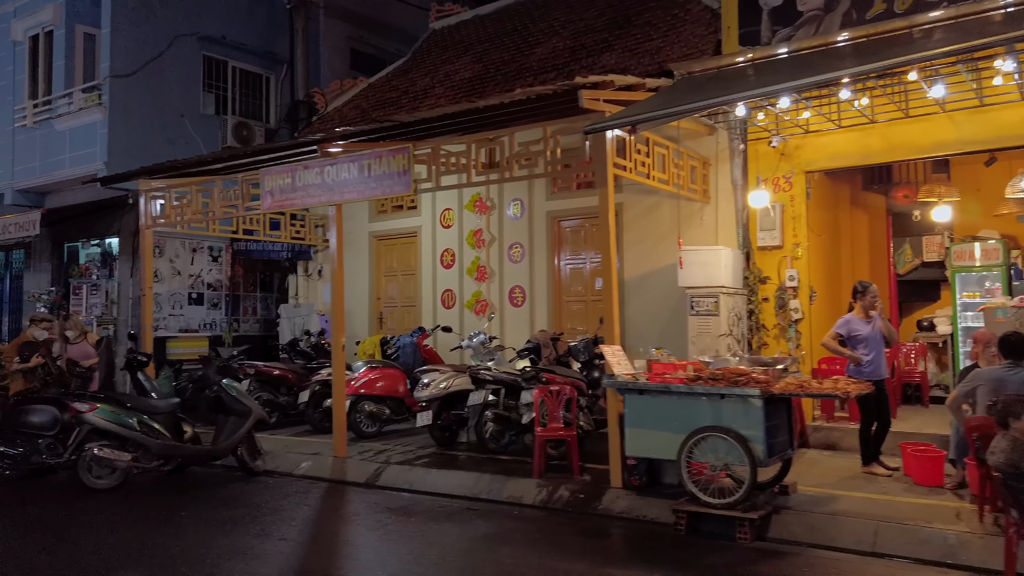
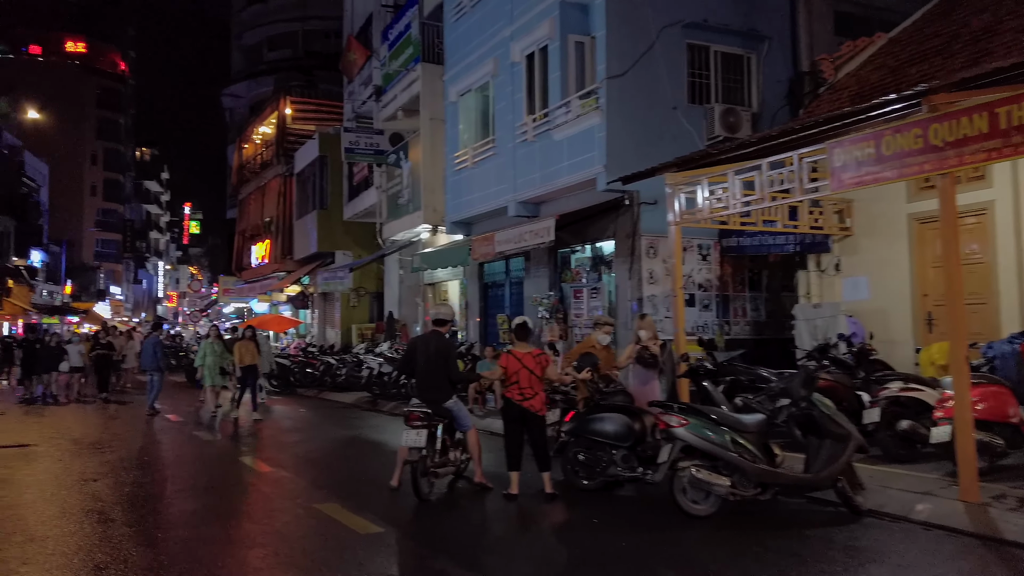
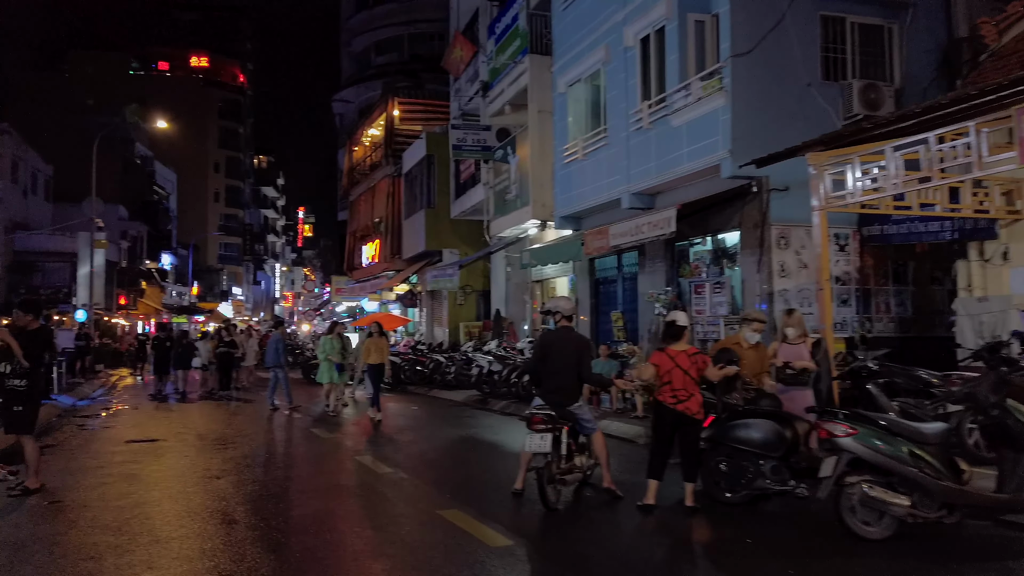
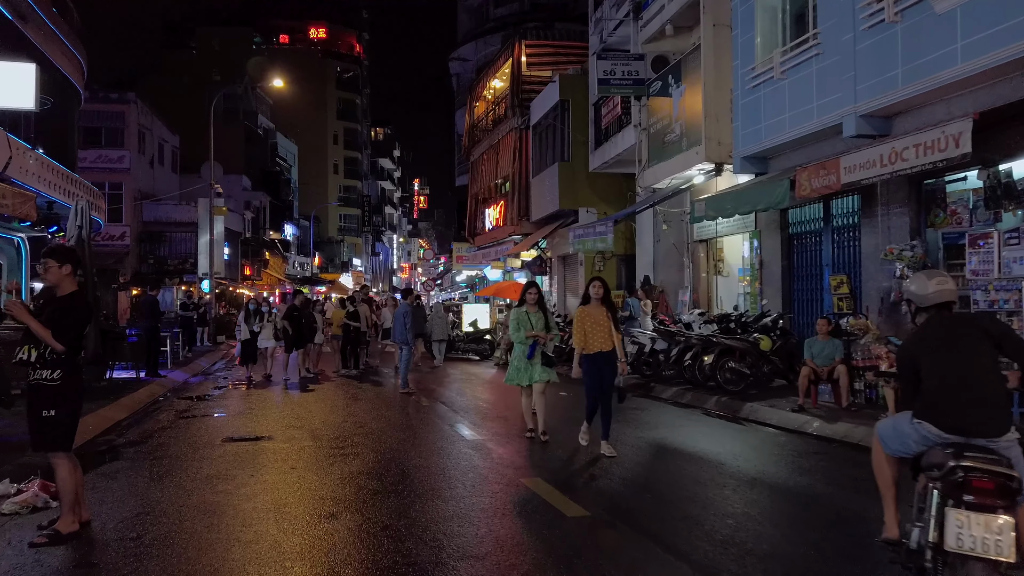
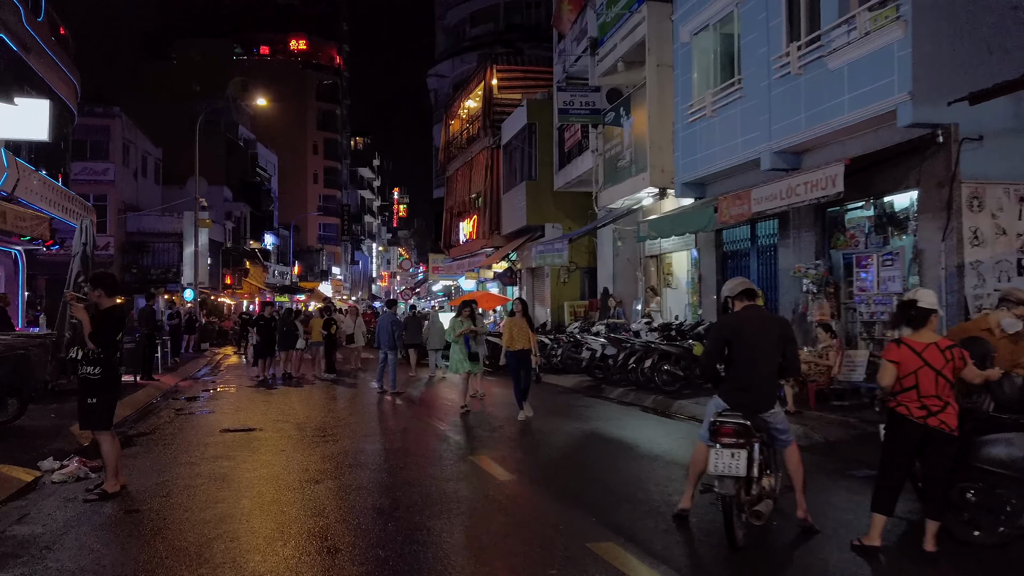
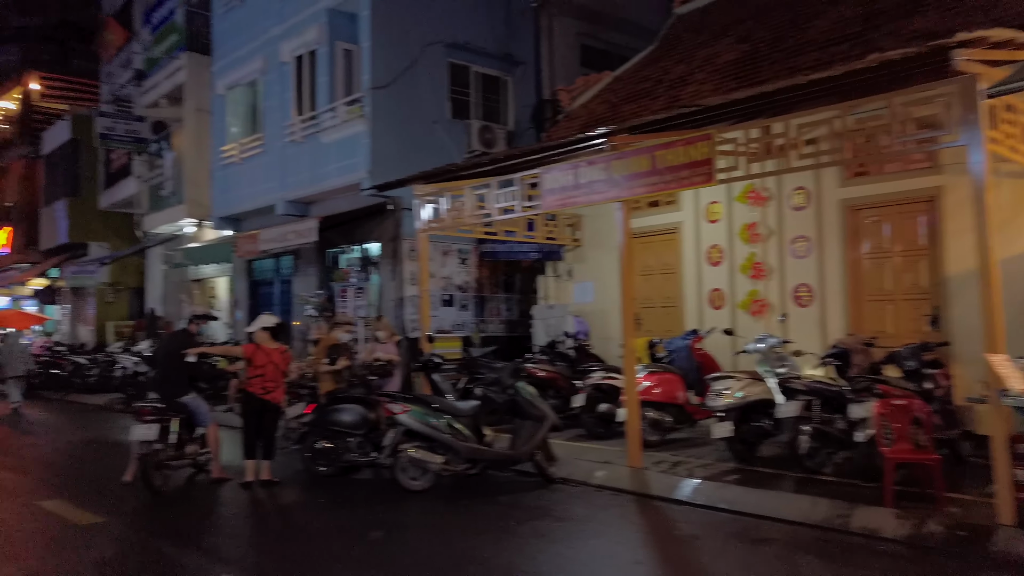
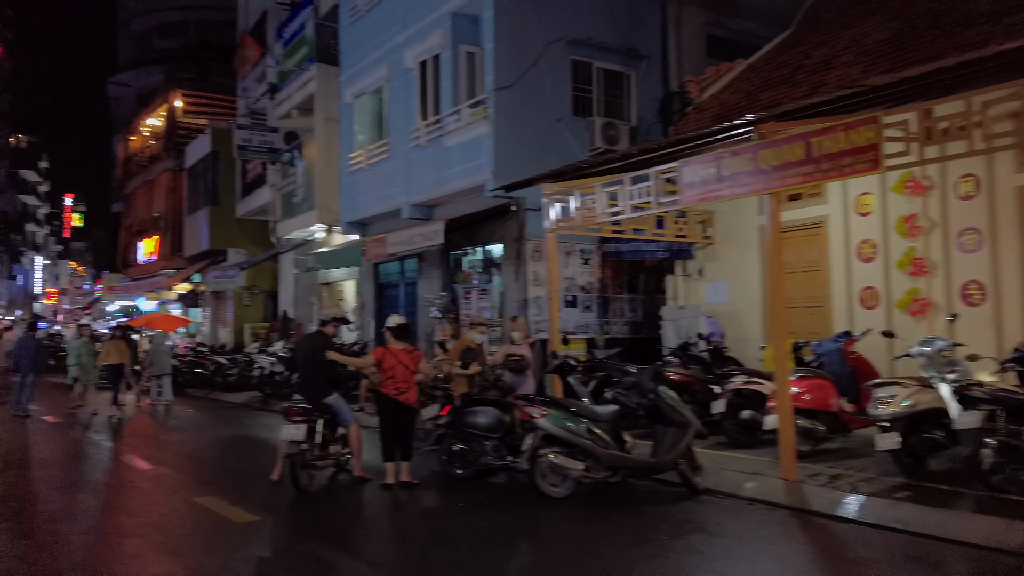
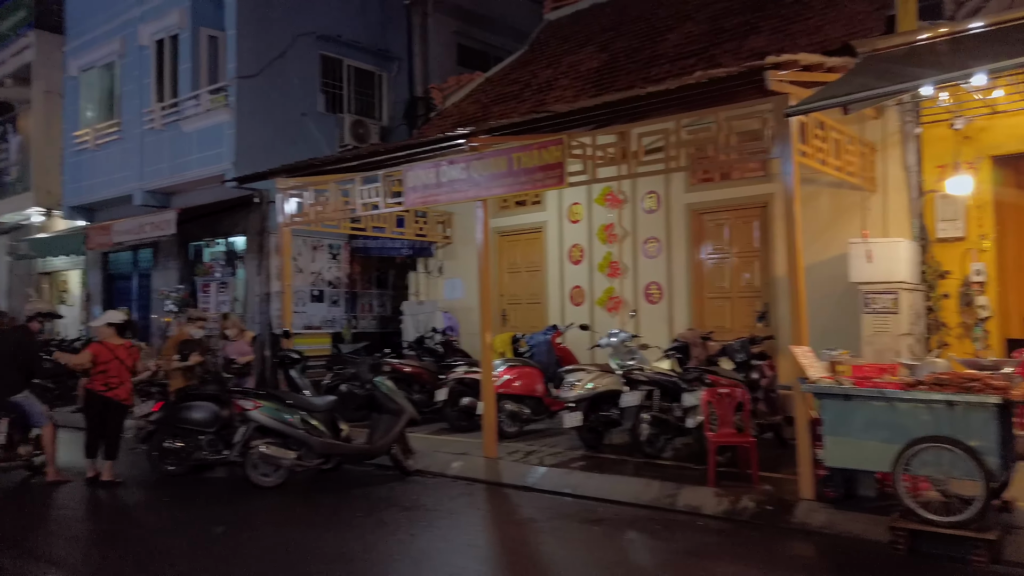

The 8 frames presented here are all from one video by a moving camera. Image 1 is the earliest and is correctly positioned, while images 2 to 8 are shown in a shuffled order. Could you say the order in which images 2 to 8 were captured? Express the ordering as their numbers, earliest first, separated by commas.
8, 6, 7, 2, 3, 5, 4
